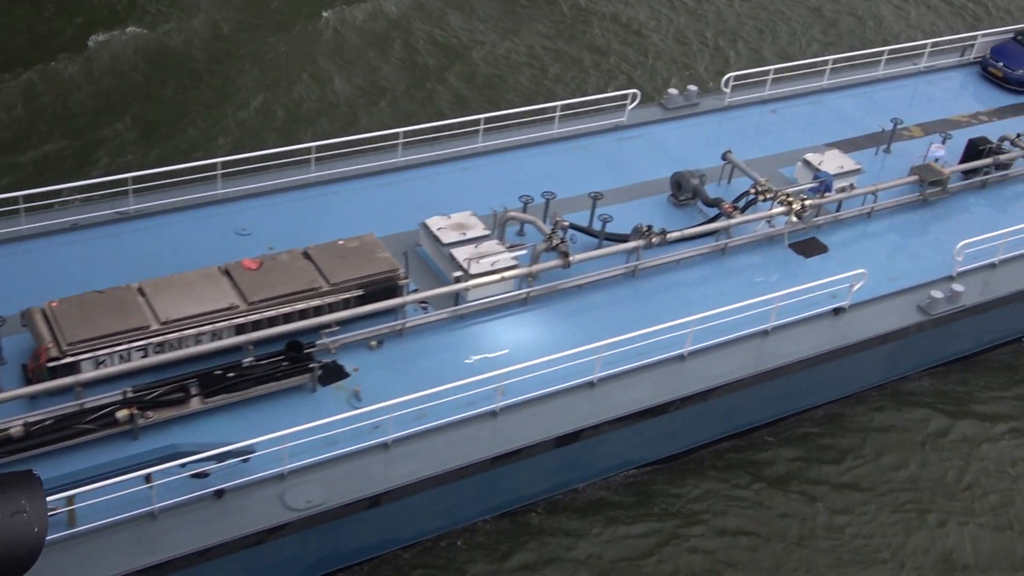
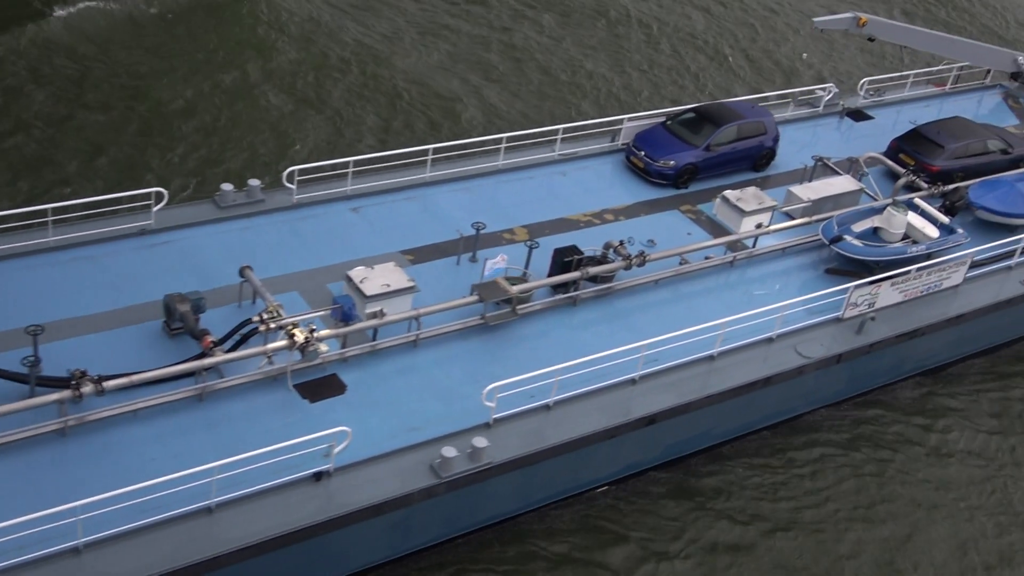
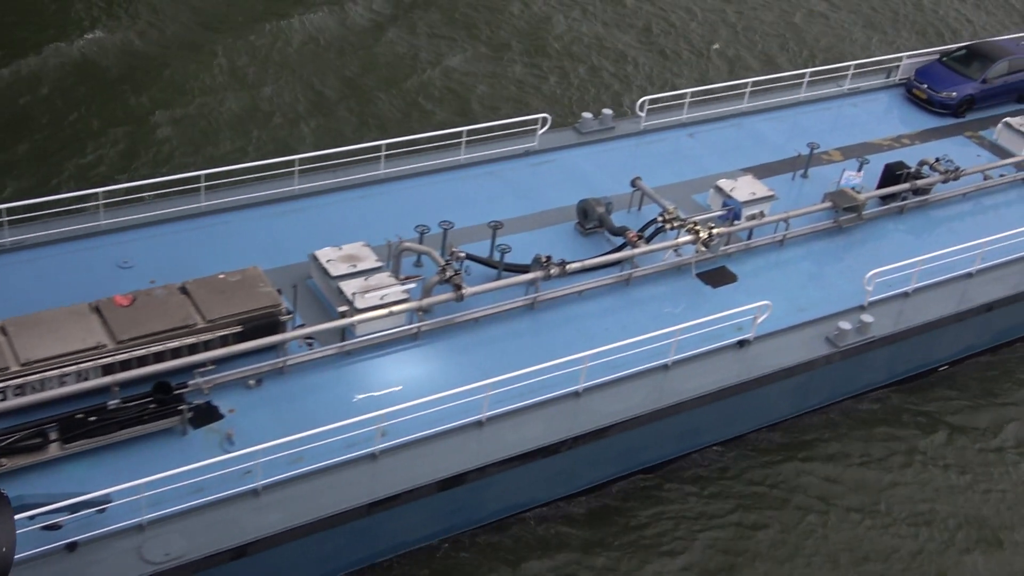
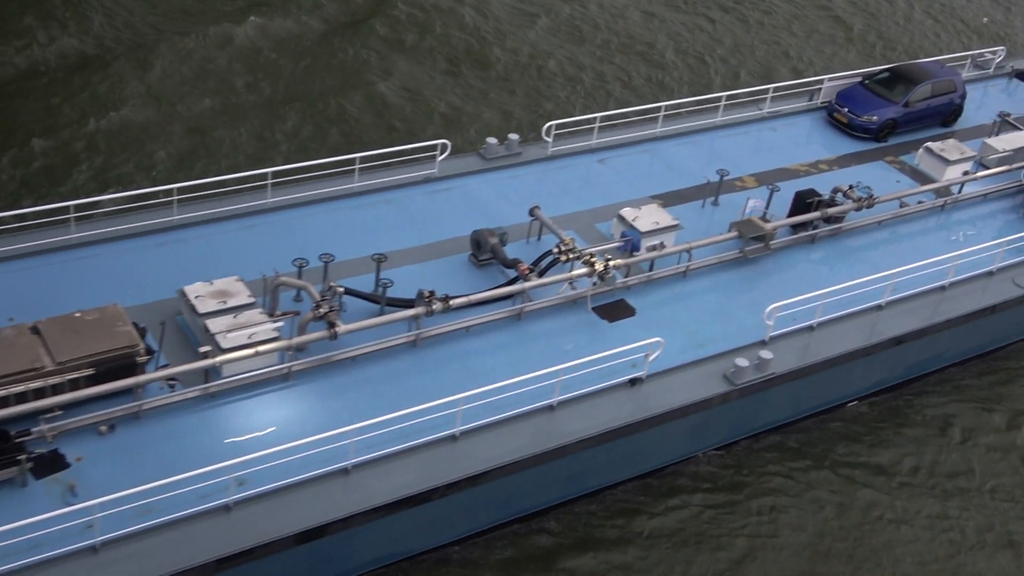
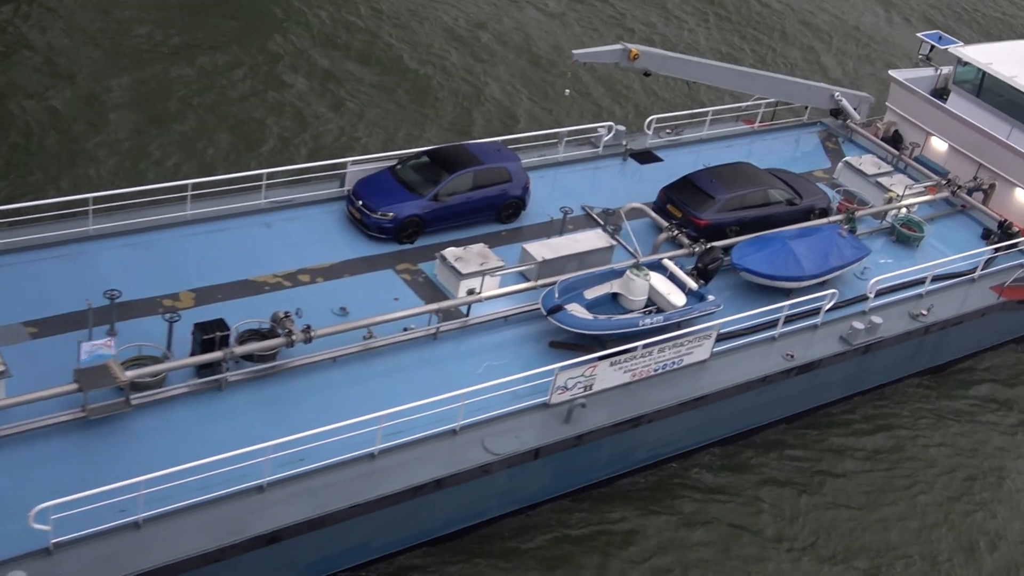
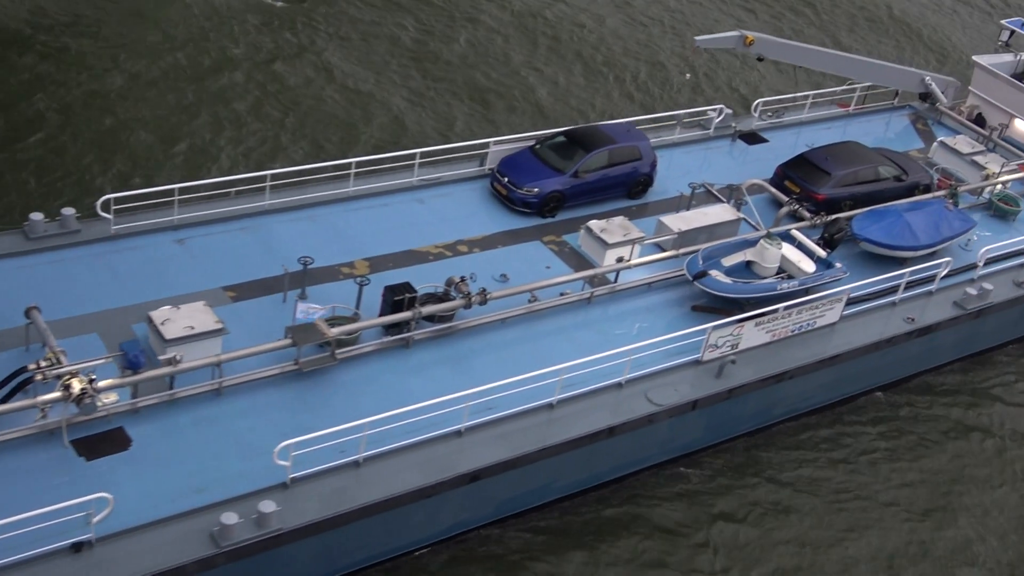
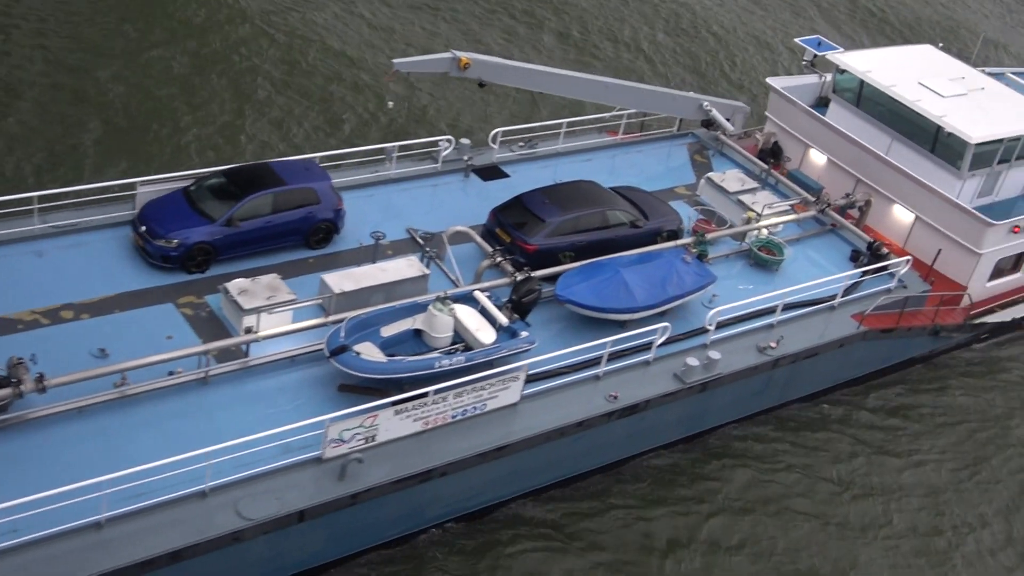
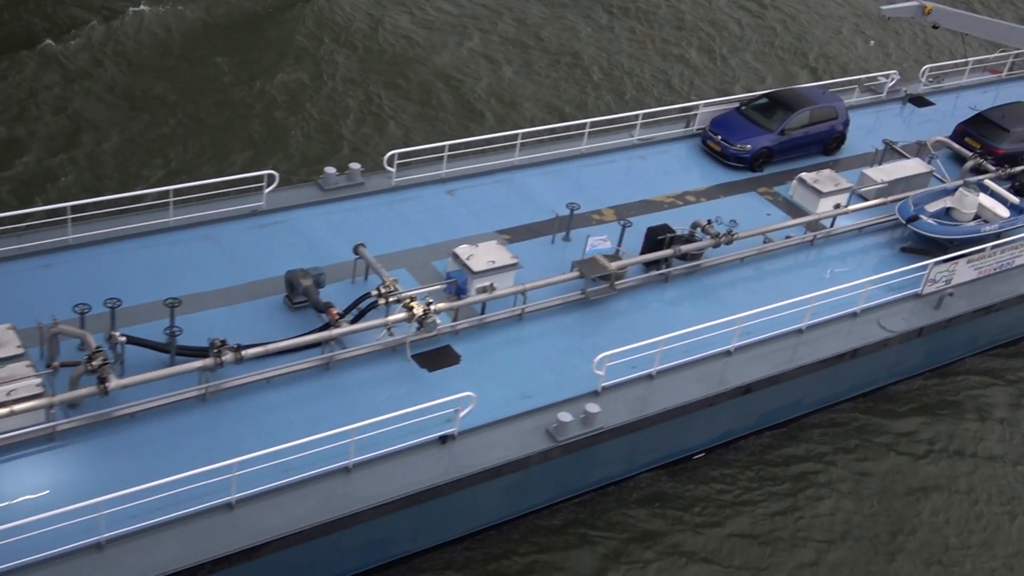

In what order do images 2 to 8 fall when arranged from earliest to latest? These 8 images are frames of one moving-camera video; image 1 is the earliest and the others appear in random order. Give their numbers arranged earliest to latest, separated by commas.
3, 4, 8, 2, 6, 5, 7
